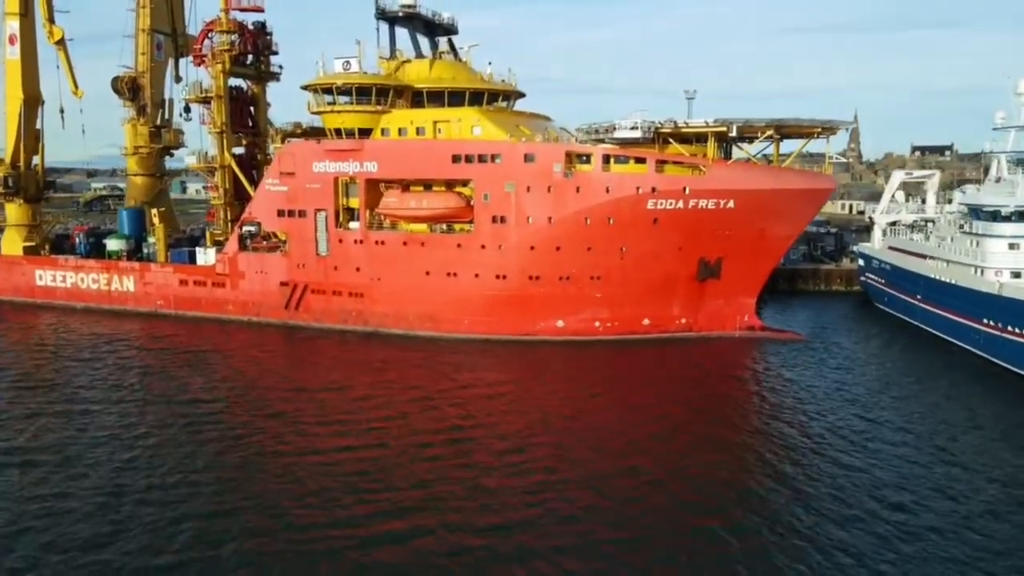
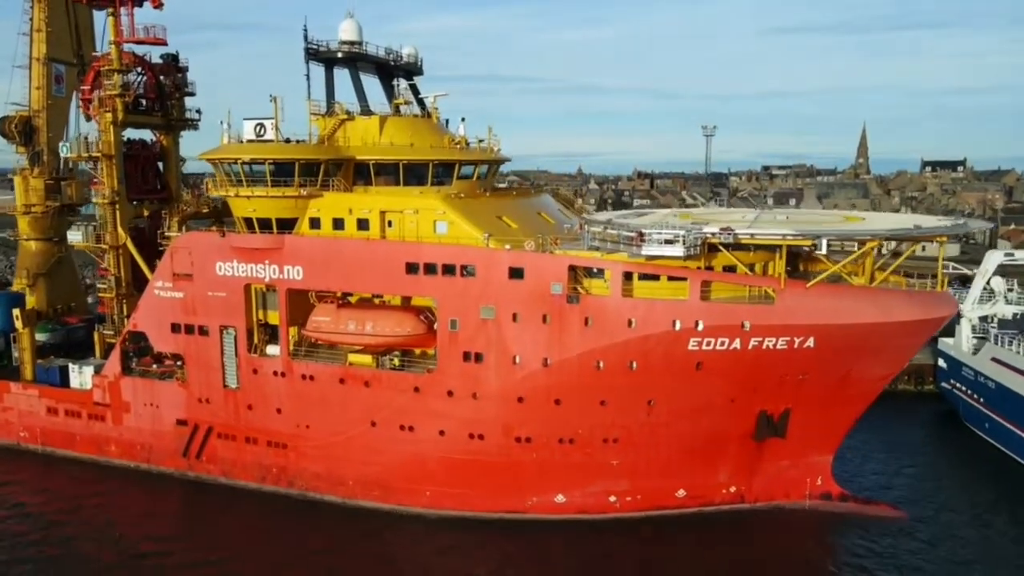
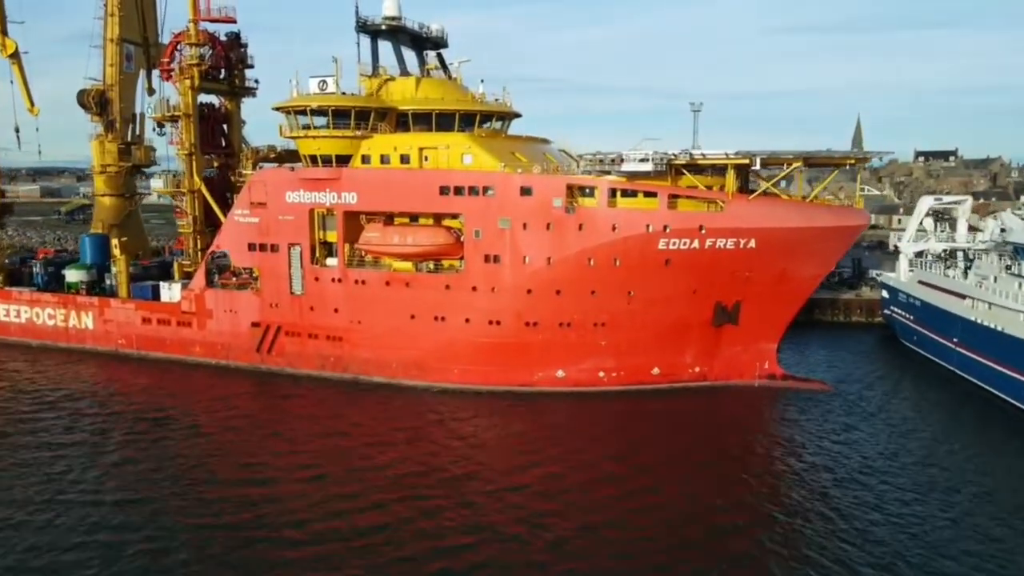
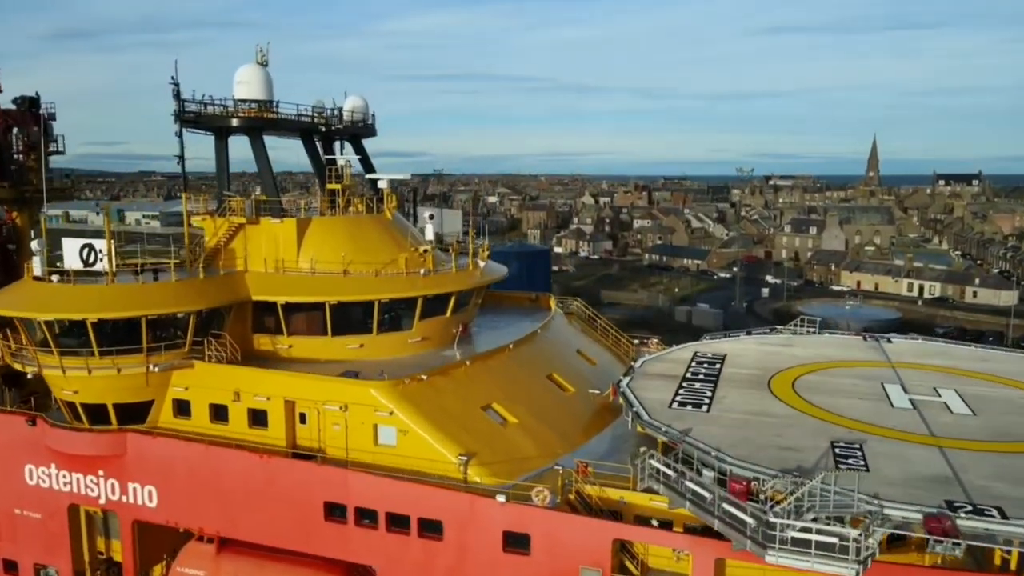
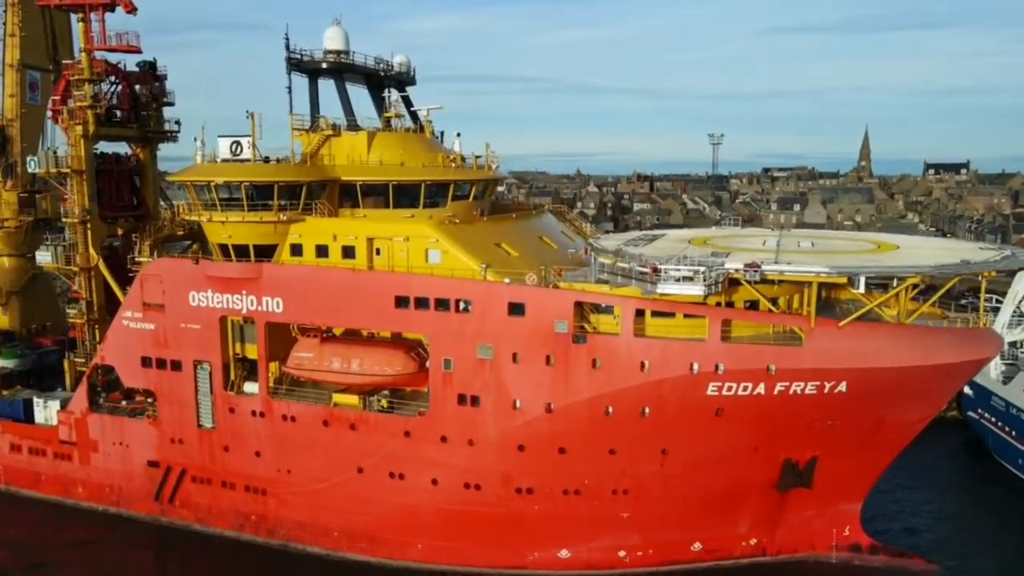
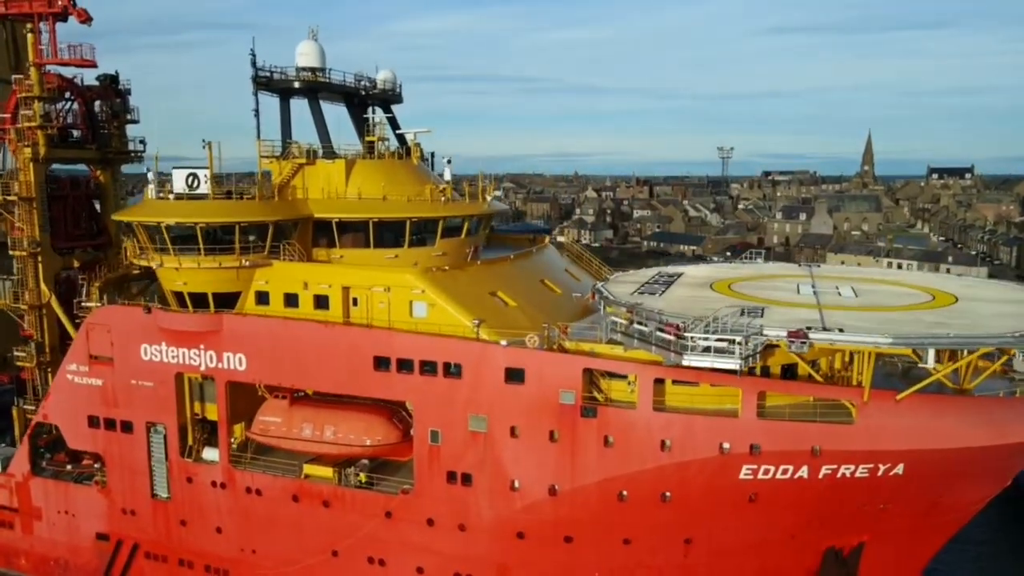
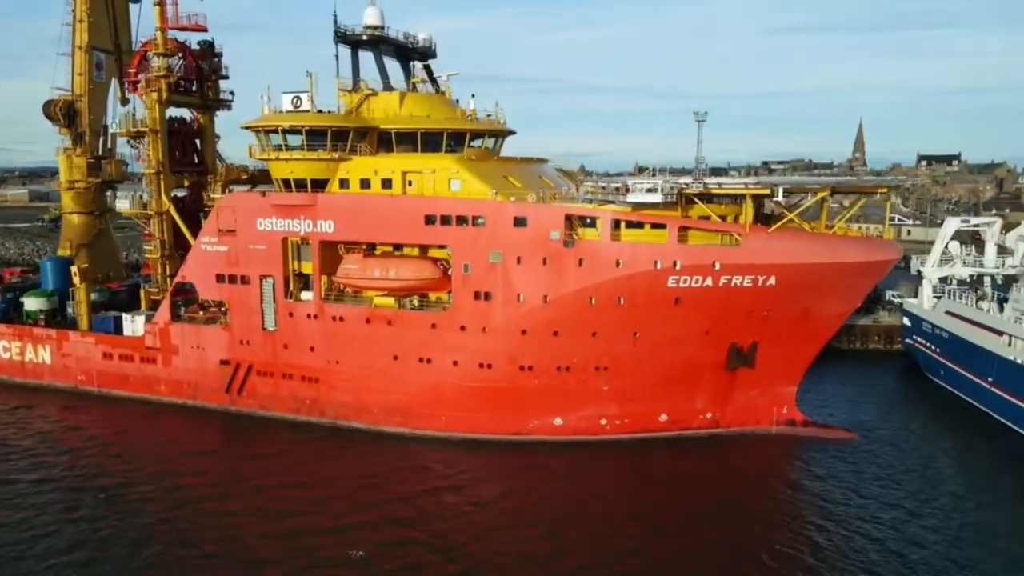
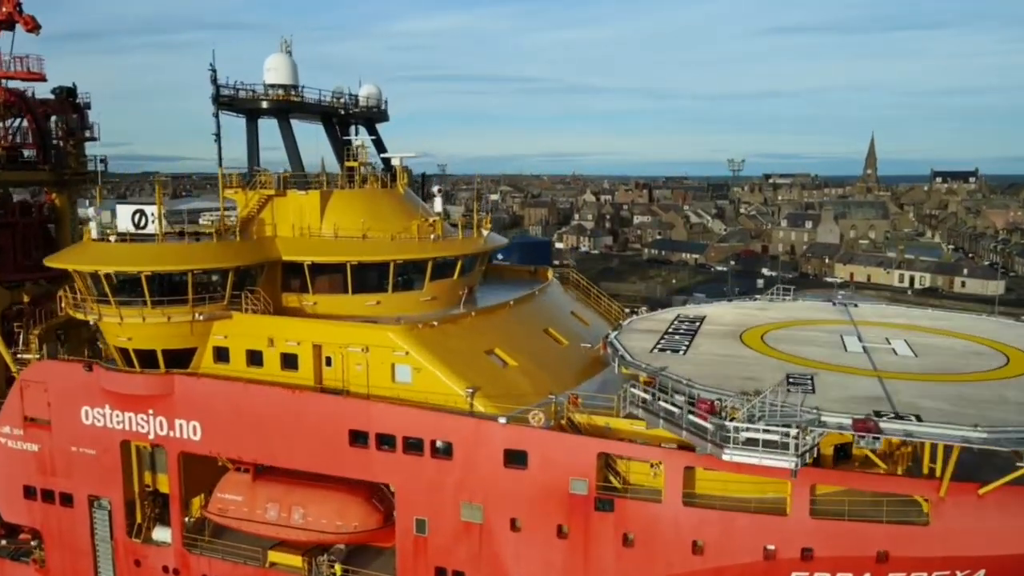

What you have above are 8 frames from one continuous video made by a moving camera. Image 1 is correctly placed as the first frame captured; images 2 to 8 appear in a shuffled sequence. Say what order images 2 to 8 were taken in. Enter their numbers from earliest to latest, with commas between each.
3, 7, 2, 5, 6, 8, 4
